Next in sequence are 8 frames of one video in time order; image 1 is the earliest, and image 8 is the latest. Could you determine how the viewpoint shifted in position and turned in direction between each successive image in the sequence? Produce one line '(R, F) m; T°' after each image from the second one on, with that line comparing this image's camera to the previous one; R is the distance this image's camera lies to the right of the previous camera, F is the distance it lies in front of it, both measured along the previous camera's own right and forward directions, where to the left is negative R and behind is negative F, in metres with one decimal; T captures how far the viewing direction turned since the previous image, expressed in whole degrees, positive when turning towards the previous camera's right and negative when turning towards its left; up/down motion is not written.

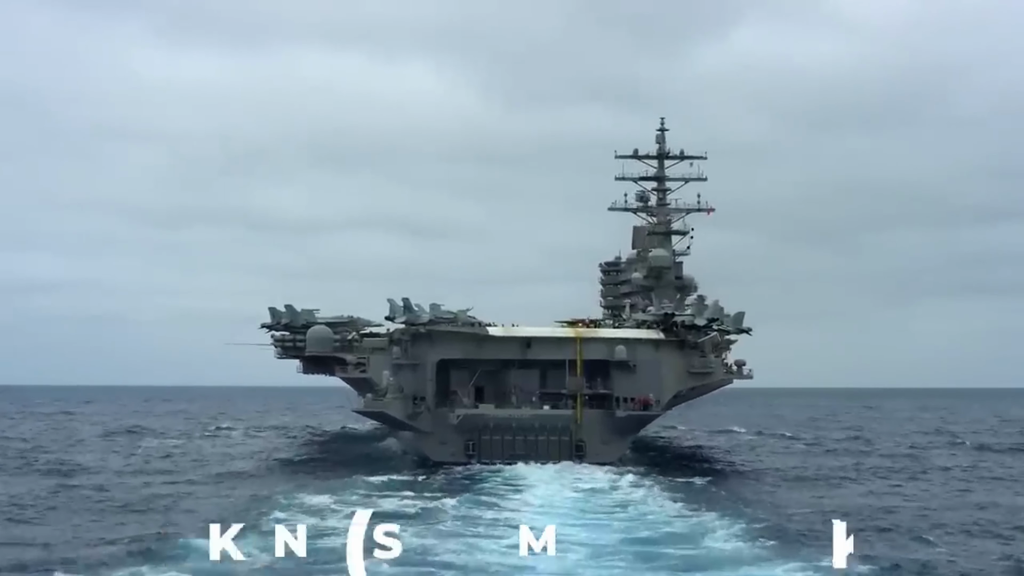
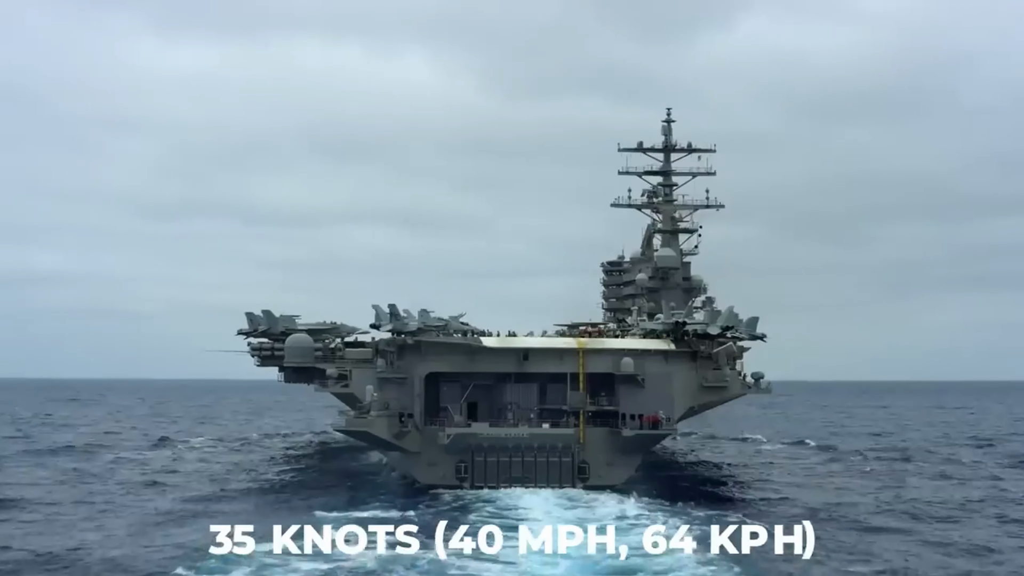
(+0.1, +3.5) m; 0°
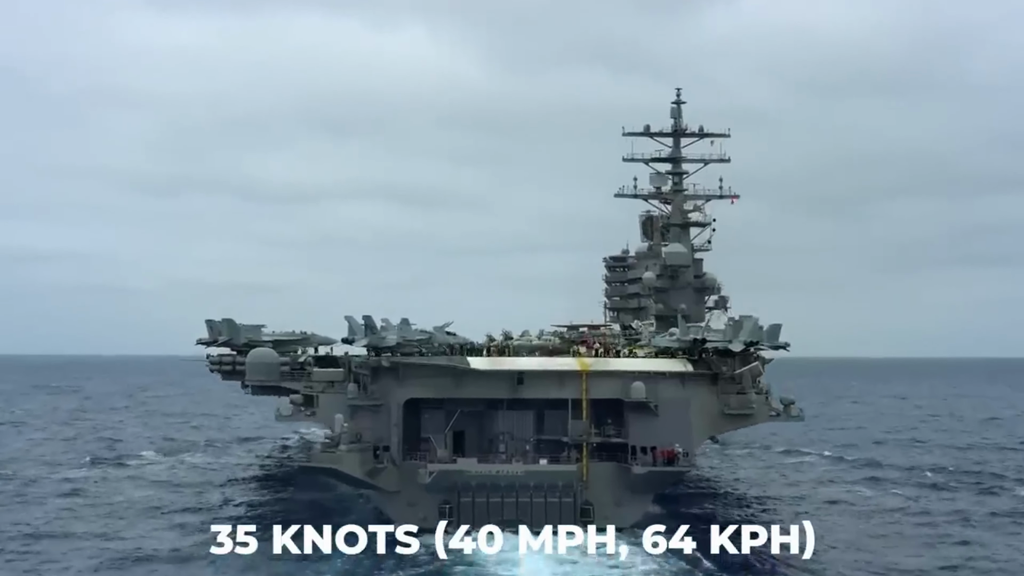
(+0.1, +5.0) m; 0°
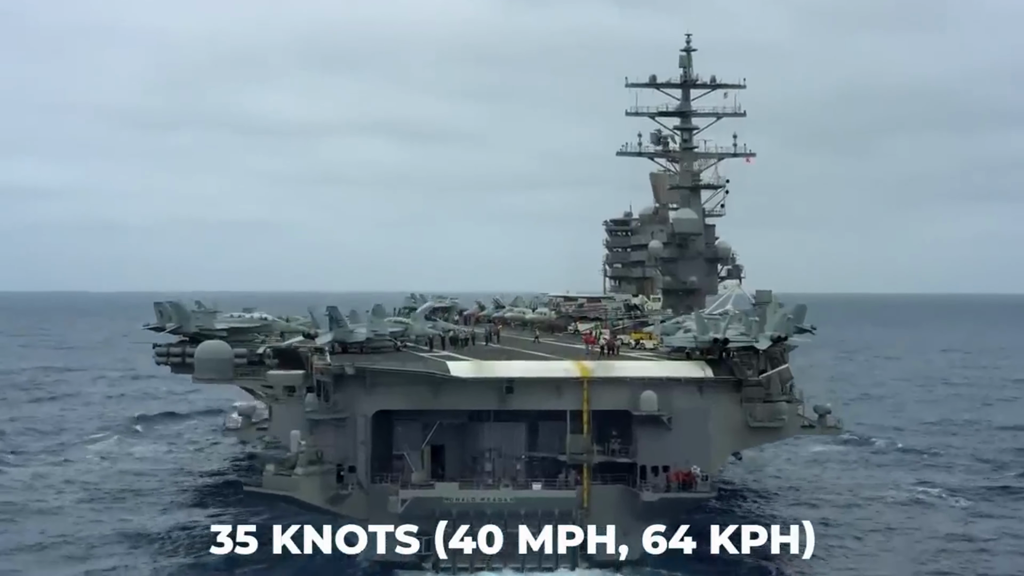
(+0.1, +4.8) m; 0°
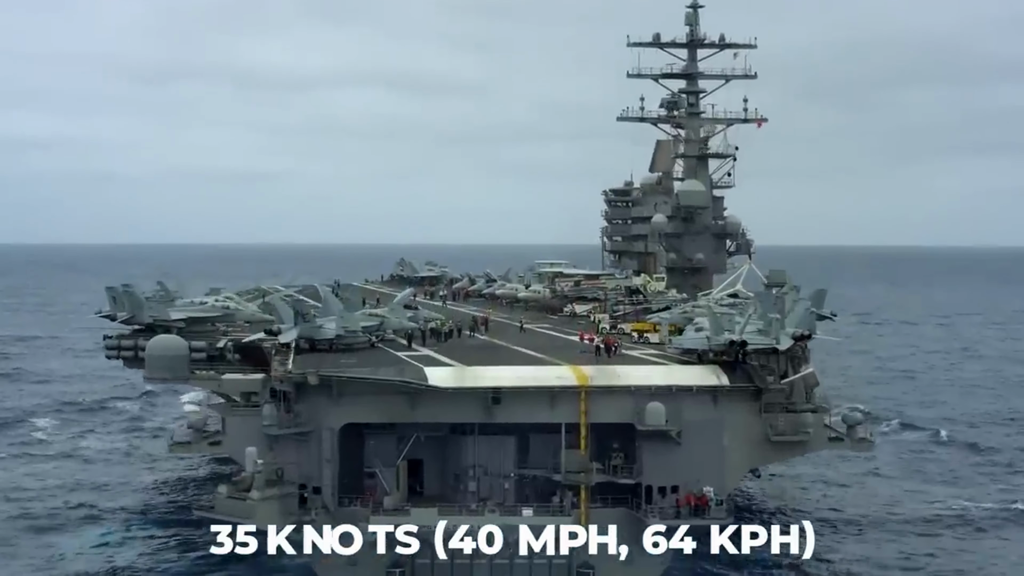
(+0.1, +3.3) m; 0°
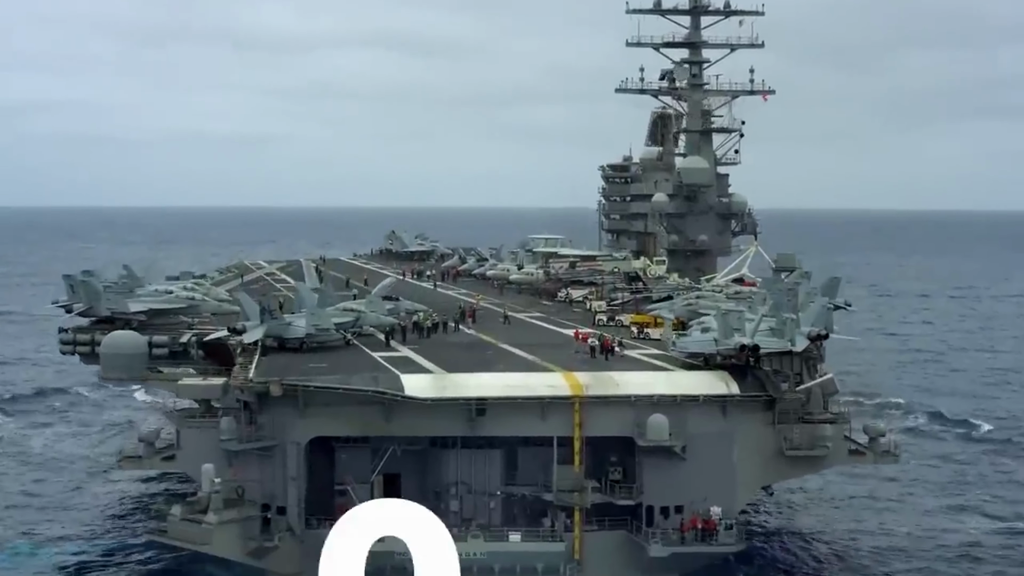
(+0.1, +2.3) m; 0°
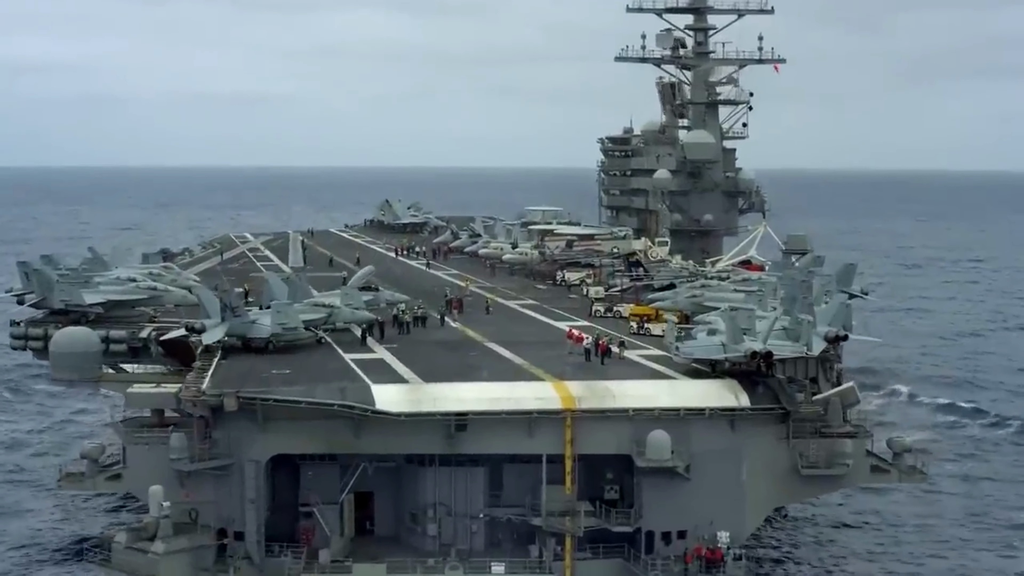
(+0.2, +2.2) m; 0°
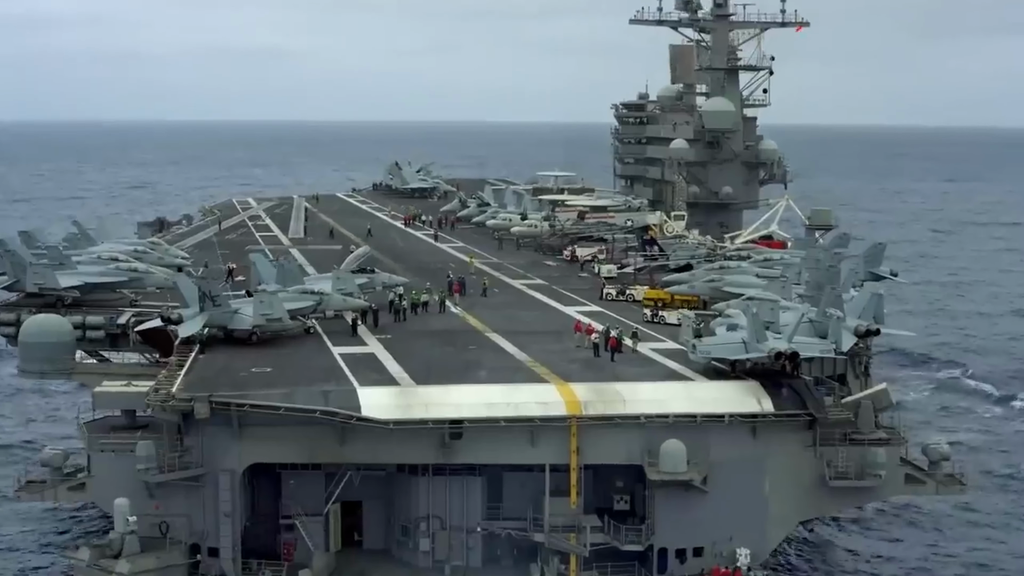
(+0.2, +1.7) m; -1°
